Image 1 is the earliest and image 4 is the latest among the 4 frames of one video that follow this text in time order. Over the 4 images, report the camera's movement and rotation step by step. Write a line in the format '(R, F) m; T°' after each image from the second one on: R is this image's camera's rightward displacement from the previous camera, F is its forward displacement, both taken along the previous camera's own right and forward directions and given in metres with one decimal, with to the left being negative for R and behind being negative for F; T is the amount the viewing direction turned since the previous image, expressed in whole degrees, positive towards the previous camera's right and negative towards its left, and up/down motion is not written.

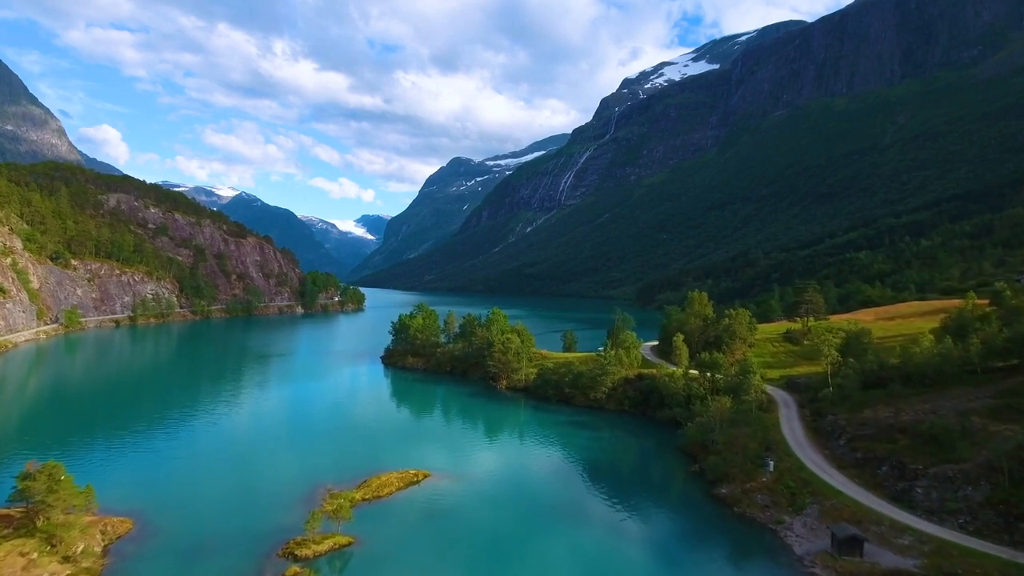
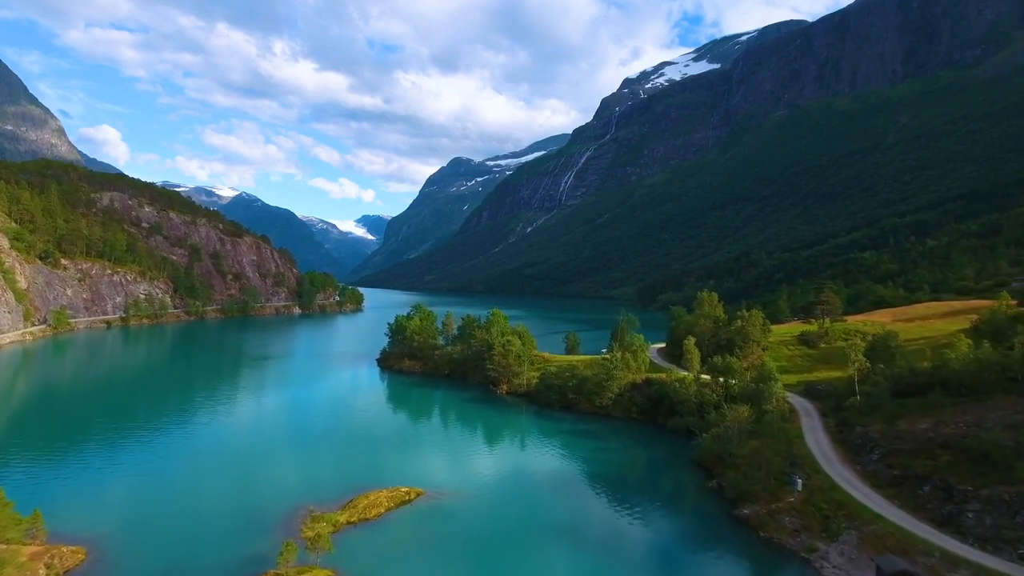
(0.0, +1.0) m; 0°
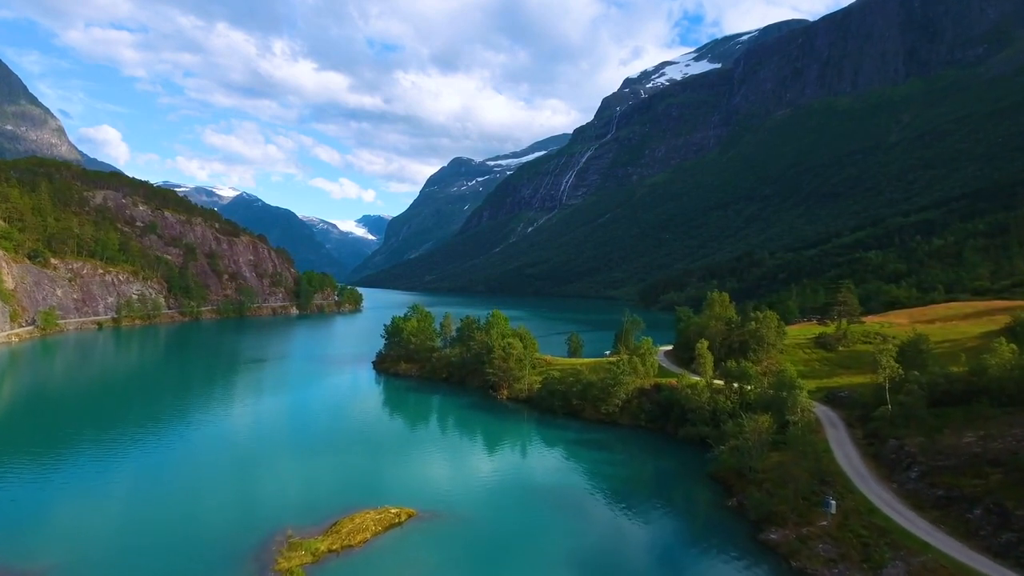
(0.0, +1.0) m; 0°
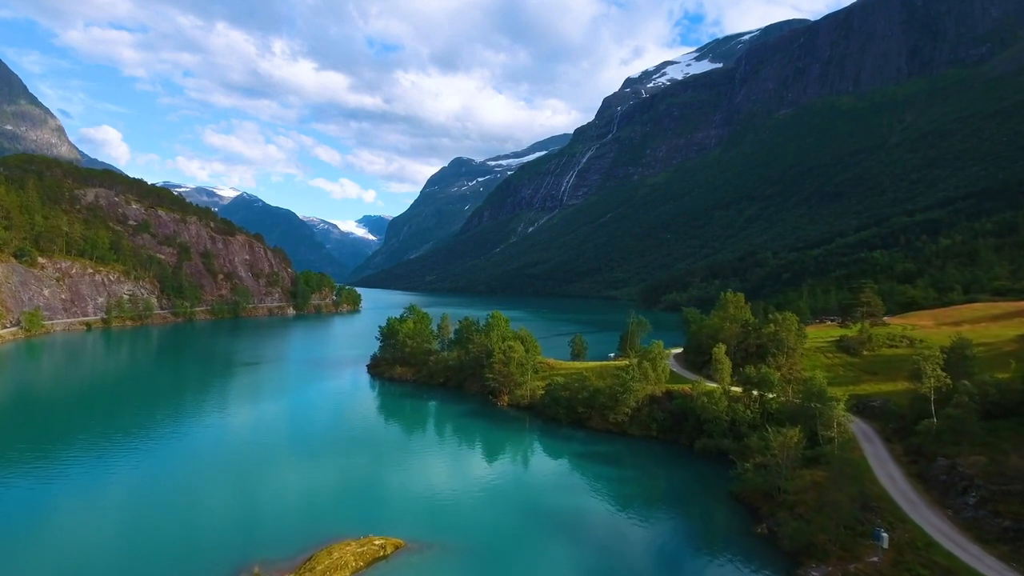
(0.0, +1.2) m; 0°
